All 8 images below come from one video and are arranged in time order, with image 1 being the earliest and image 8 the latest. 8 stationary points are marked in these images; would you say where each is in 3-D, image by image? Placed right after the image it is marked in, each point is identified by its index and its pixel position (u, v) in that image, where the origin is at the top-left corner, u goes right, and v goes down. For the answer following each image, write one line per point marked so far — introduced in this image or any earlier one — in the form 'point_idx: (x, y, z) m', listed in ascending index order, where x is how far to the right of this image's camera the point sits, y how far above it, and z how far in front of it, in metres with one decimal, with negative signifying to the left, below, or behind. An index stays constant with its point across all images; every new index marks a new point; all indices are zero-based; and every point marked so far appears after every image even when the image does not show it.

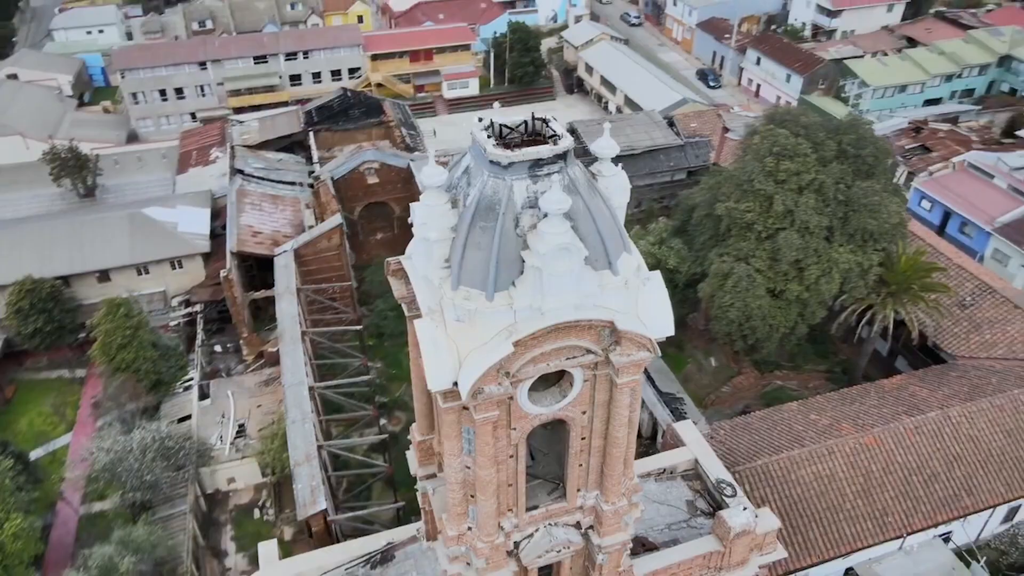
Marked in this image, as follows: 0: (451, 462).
0: (-0.8, -2.1, +9.1) m
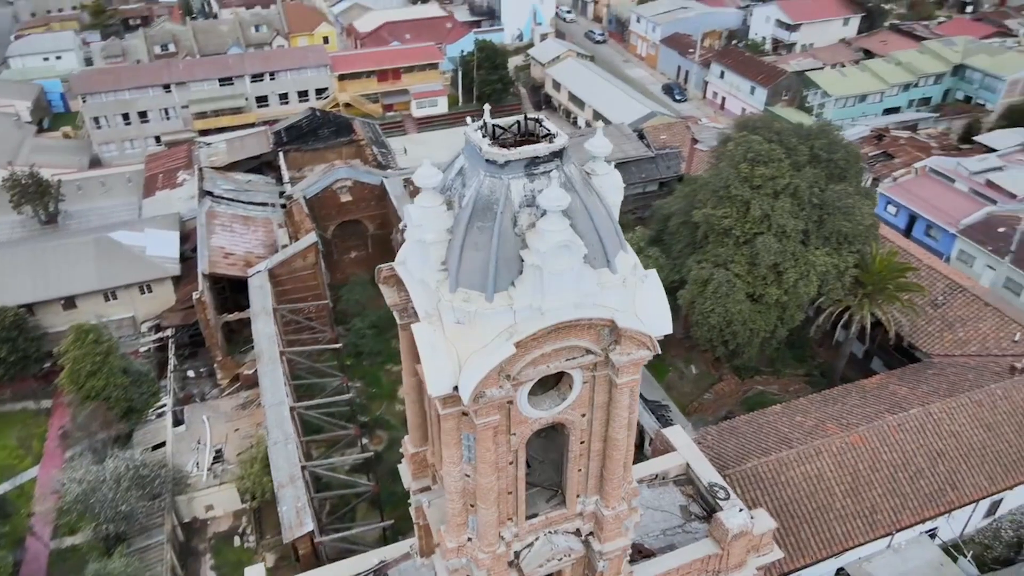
0: (-0.7, -2.2, +8.9) m
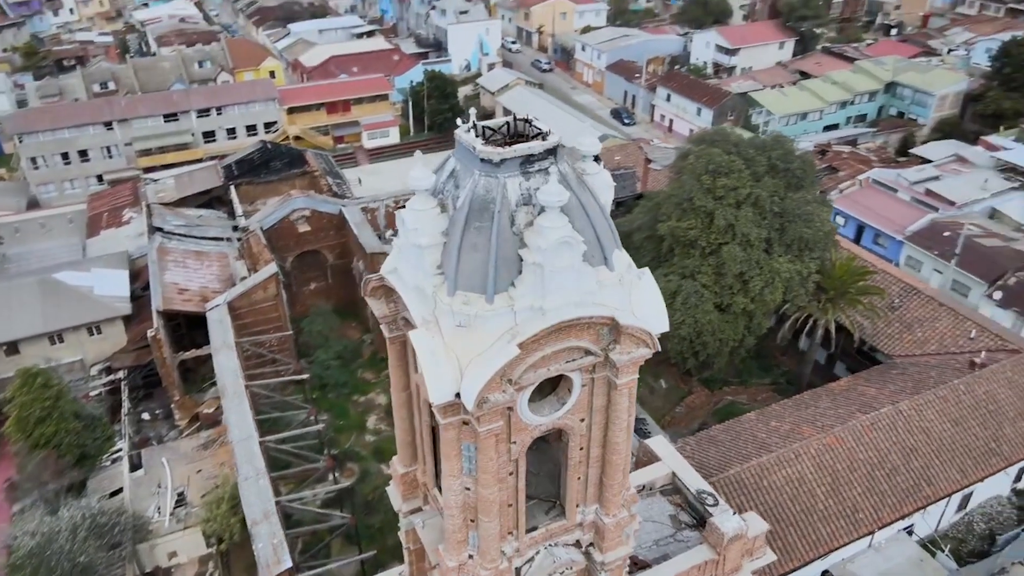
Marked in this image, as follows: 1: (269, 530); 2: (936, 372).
0: (-0.7, -2.3, +8.6) m
1: (-5.0, -5.0, +15.2) m
2: (+11.1, -2.2, +19.1) m
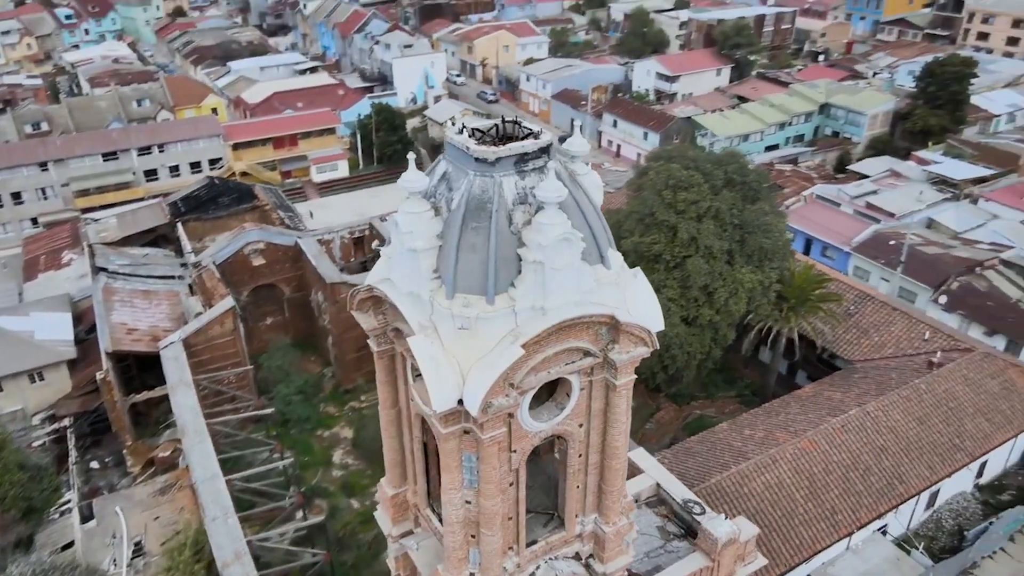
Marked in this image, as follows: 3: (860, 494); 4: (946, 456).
0: (-0.7, -2.4, +8.3) m
1: (-5.3, -5.6, +14.4) m
2: (+10.3, -2.3, +19.6) m
3: (+7.7, -4.6, +16.3) m
4: (+10.4, -4.0, +17.6) m
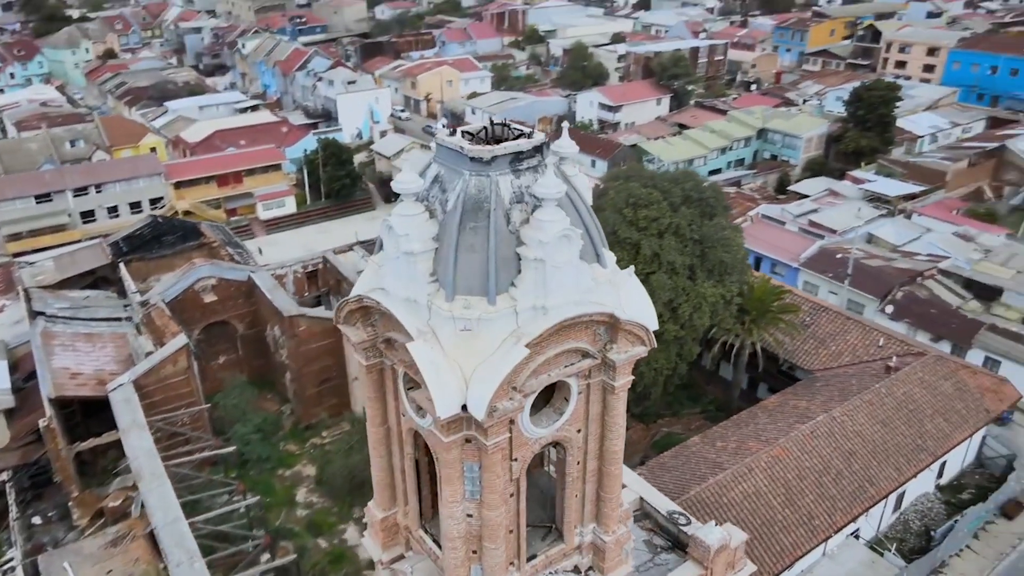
0: (-0.6, -2.4, +8.0) m
1: (-5.6, -6.1, +13.6) m
2: (+9.4, -2.5, +20.1) m
3: (+7.2, -4.7, +16.5) m
4: (+9.8, -4.1, +18.0) m
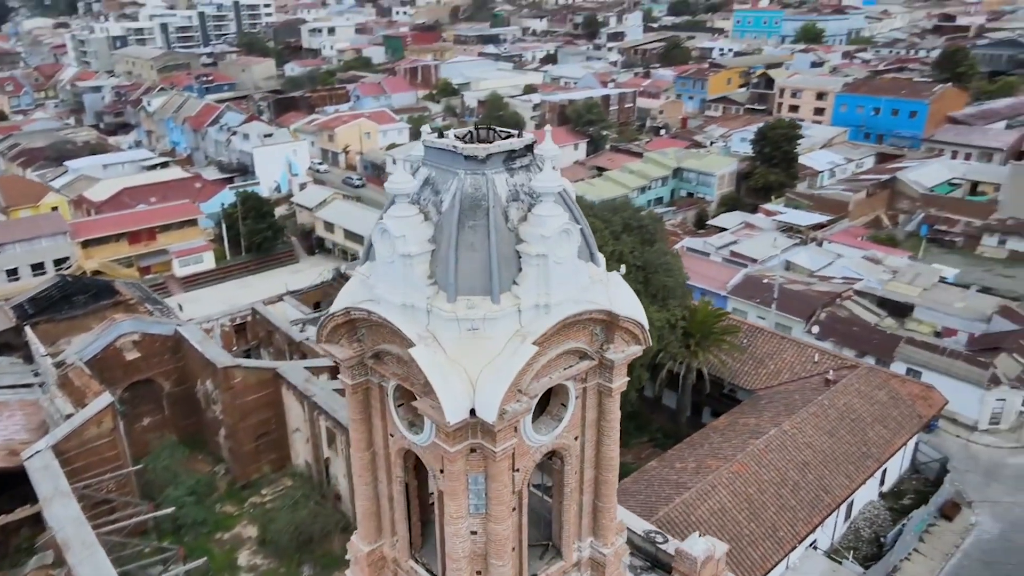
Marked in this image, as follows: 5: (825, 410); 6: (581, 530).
0: (-0.6, -2.5, +7.6) m
1: (-5.9, -6.8, +12.3) m
2: (+8.1, -3.0, +20.8) m
3: (+6.4, -5.1, +16.8) m
4: (+8.8, -4.5, +18.6) m
5: (+8.3, -3.2, +19.5) m
6: (+0.9, -3.0, +9.0) m
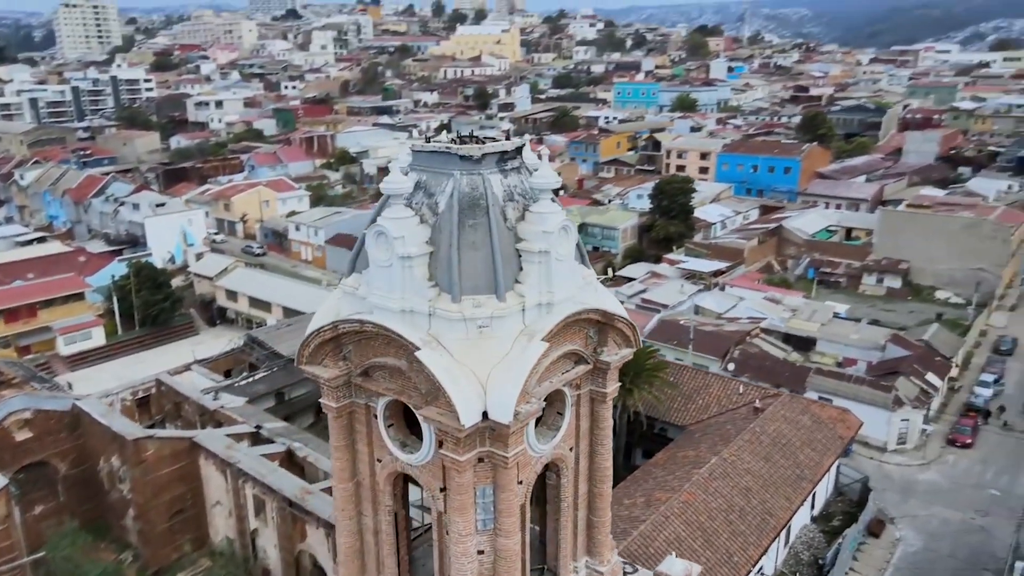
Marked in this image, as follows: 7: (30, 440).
0: (-0.4, -2.5, +7.1) m
1: (-6.1, -7.5, +10.6) m
2: (+6.3, -4.0, +21.3) m
3: (+5.3, -5.7, +17.0) m
4: (+7.4, -5.2, +19.1) m
5: (+6.7, -4.1, +20.1) m
6: (+0.8, -3.1, +8.7) m
7: (-13.5, -4.2, +20.7) m
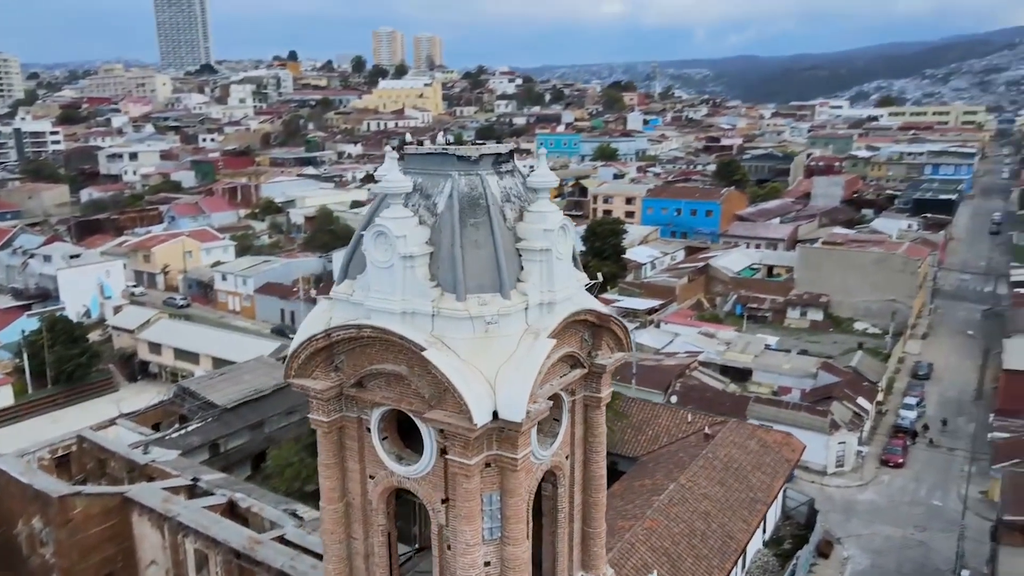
0: (-0.4, -2.5, +6.8) m
1: (-6.2, -7.9, +9.4) m
2: (+5.0, -4.8, +21.5) m
3: (+4.5, -6.2, +17.0) m
4: (+6.3, -5.8, +19.3) m
5: (+5.5, -4.8, +20.3) m
6: (+0.7, -3.2, +8.5) m
7: (-14.7, -5.5, +18.8) m
